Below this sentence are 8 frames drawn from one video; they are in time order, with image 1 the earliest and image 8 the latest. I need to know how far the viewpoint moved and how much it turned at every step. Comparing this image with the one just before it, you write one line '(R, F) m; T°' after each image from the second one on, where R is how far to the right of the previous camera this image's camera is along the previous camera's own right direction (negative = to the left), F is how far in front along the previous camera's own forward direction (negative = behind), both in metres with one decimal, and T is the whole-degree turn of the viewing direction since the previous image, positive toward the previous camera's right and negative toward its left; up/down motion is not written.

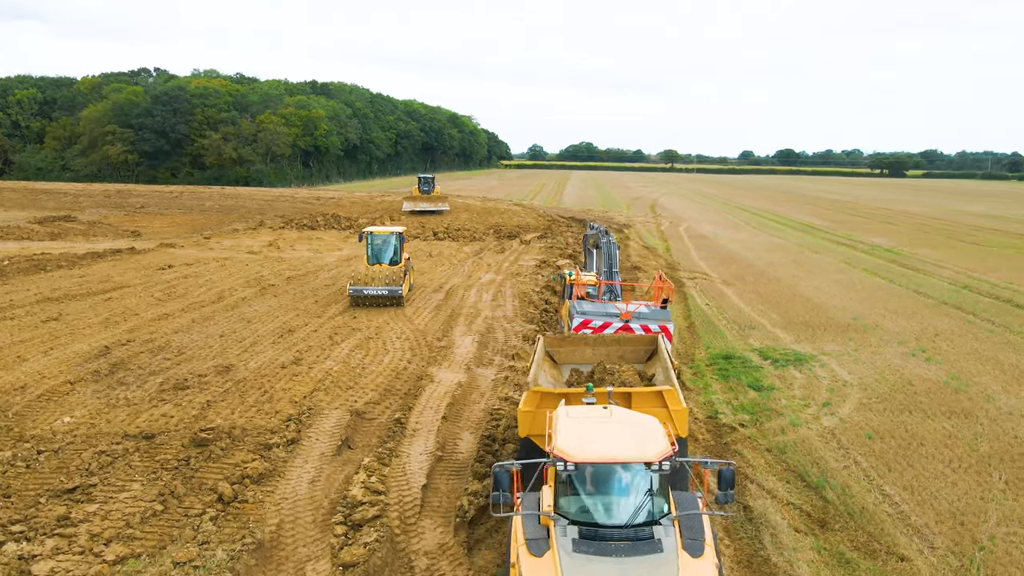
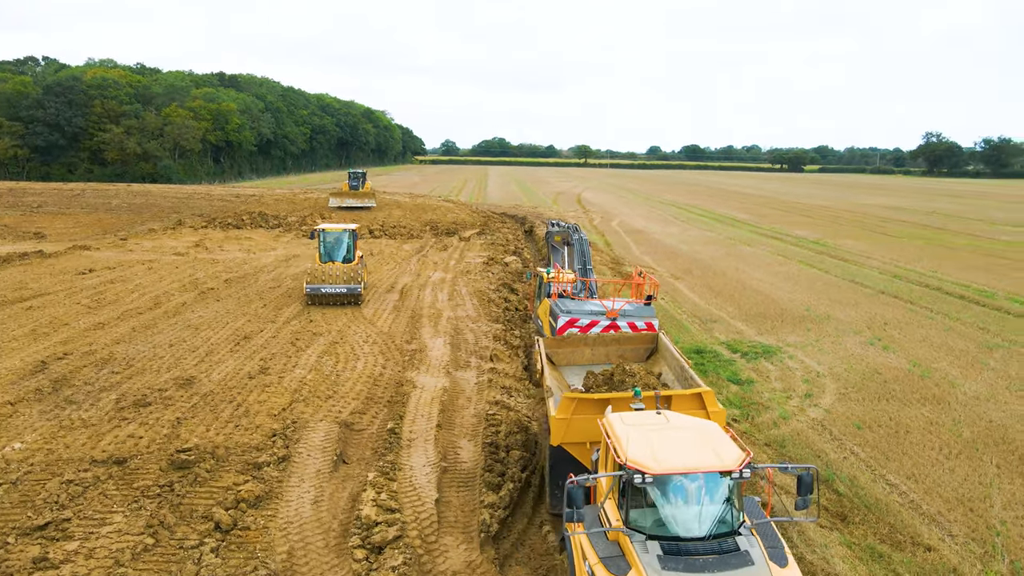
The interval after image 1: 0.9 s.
(-1.0, +0.4) m; +7°
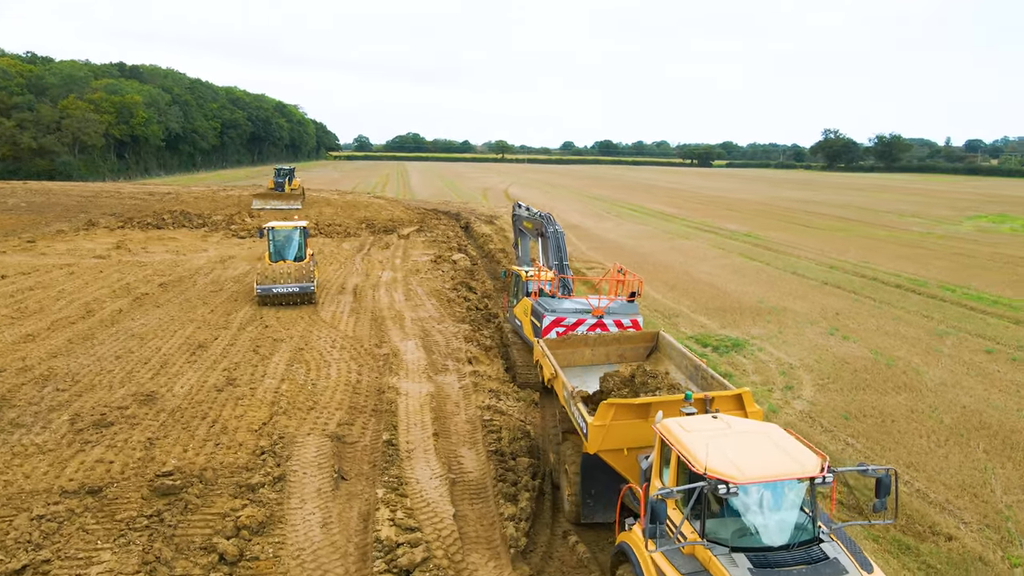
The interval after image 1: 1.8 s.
(-1.0, +0.4) m; +6°
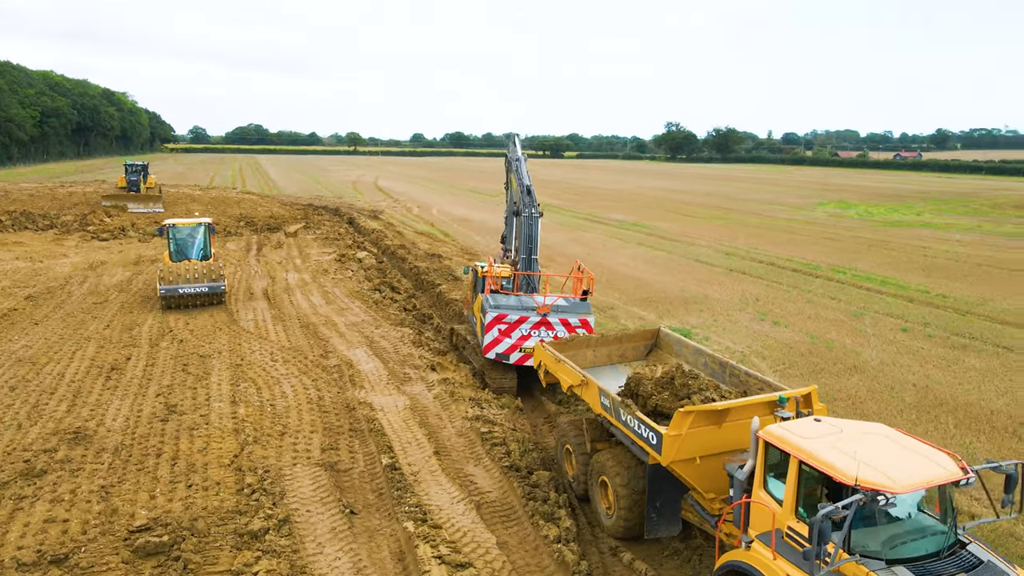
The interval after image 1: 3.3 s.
(-1.6, +0.8) m; +11°
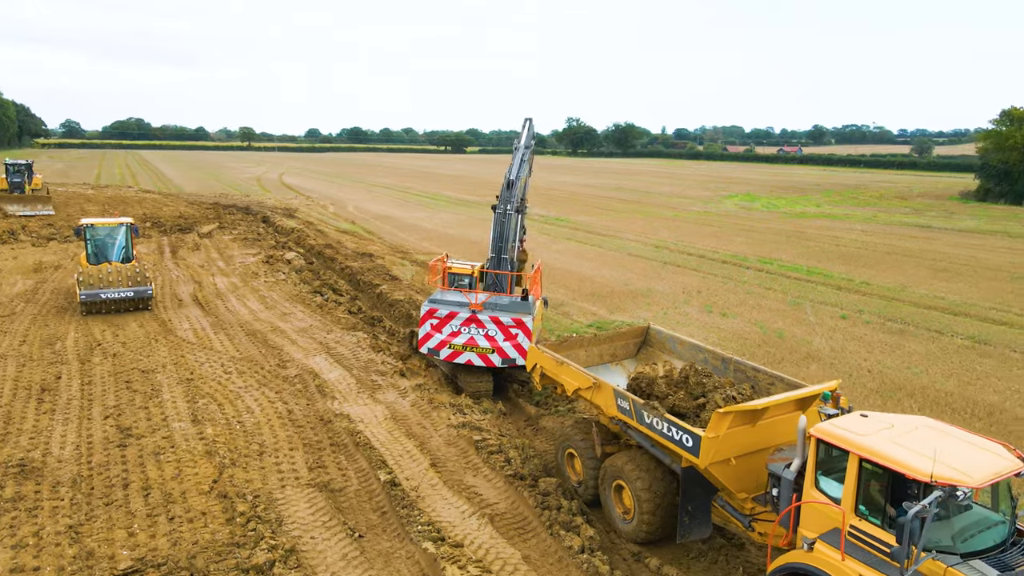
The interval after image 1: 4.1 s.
(-1.0, +0.4) m; +7°
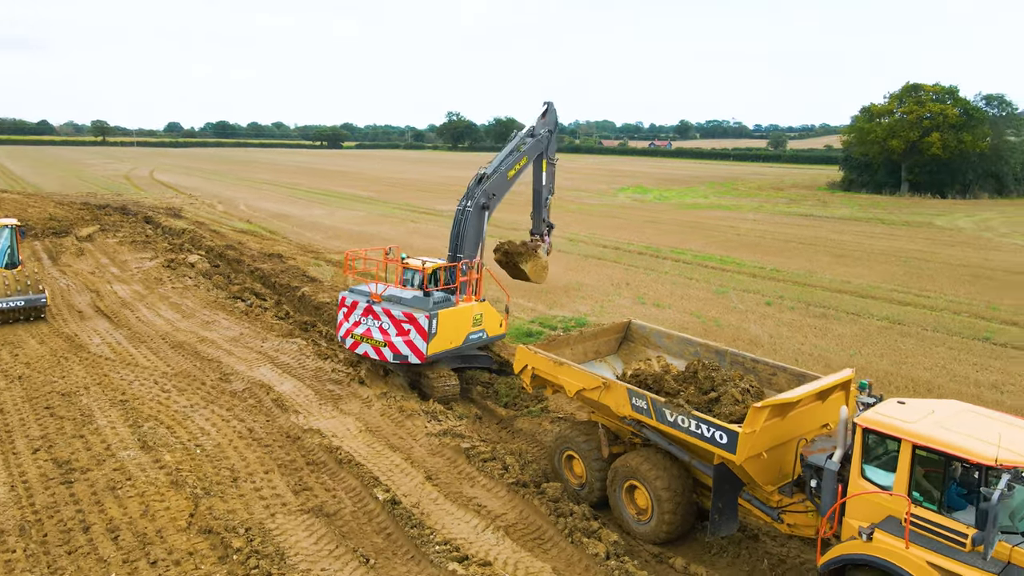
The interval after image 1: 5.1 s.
(-1.1, +0.4) m; +9°
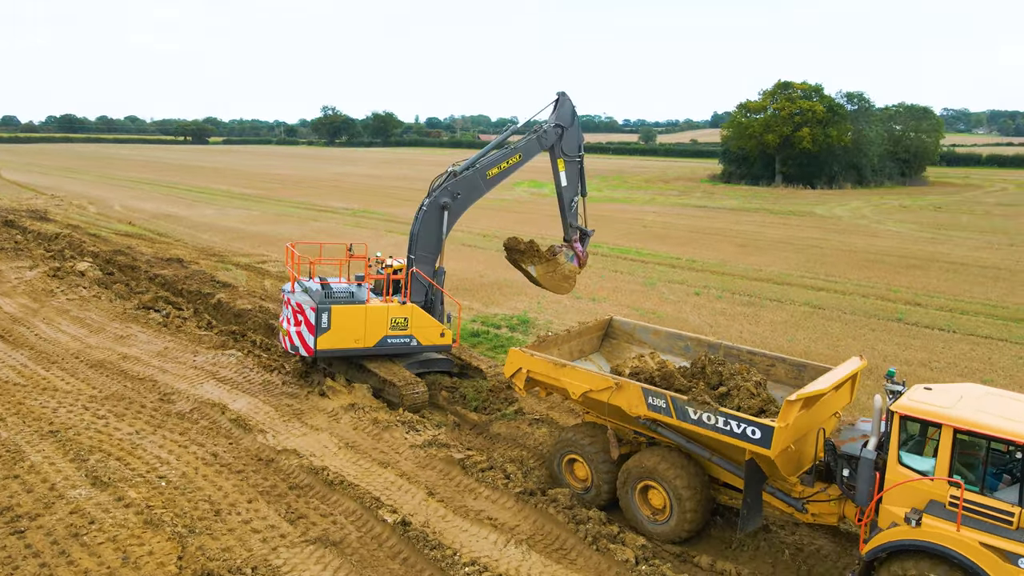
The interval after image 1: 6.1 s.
(-1.1, +0.4) m; +9°
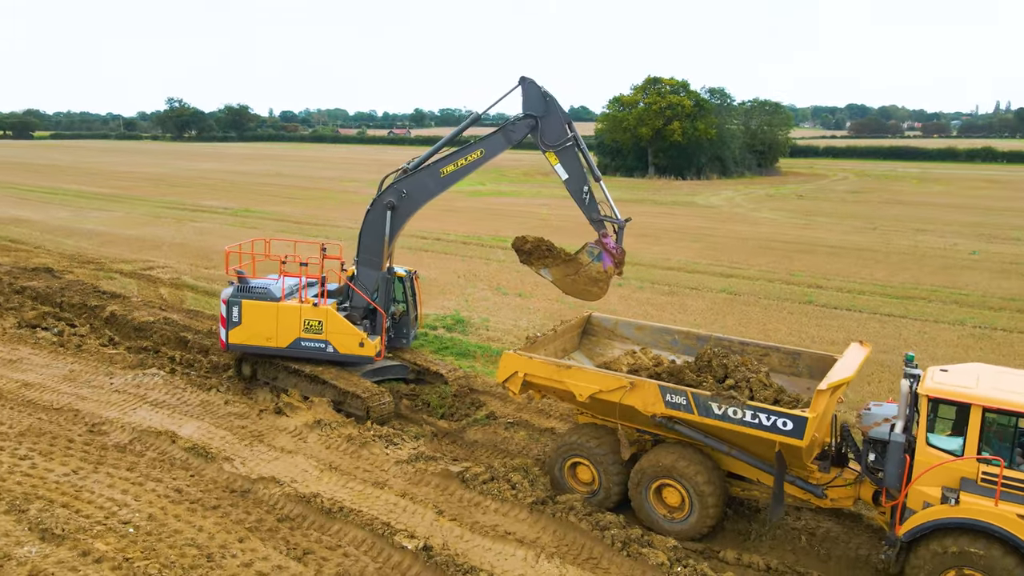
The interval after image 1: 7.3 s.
(-1.2, +0.5) m; +10°
